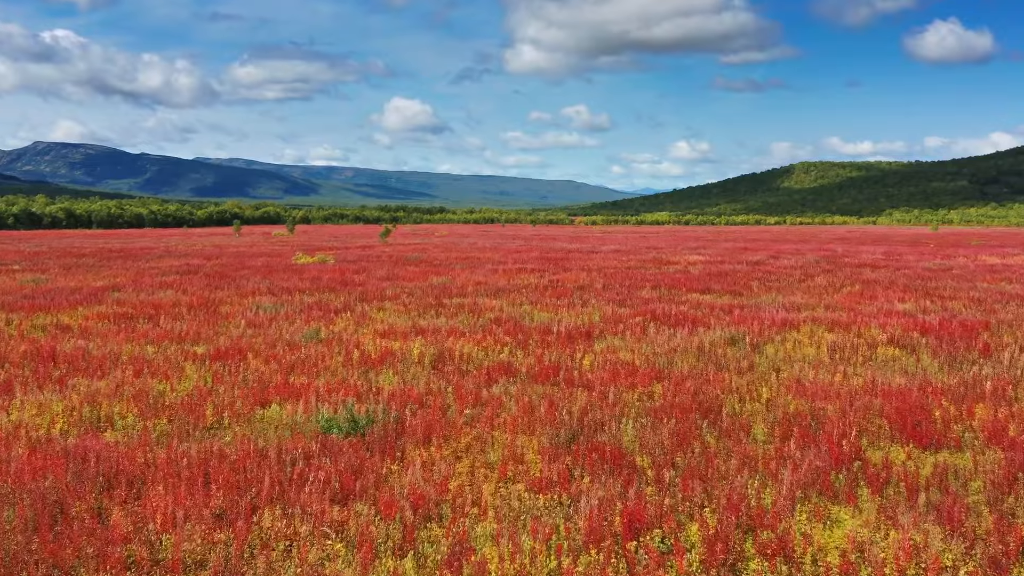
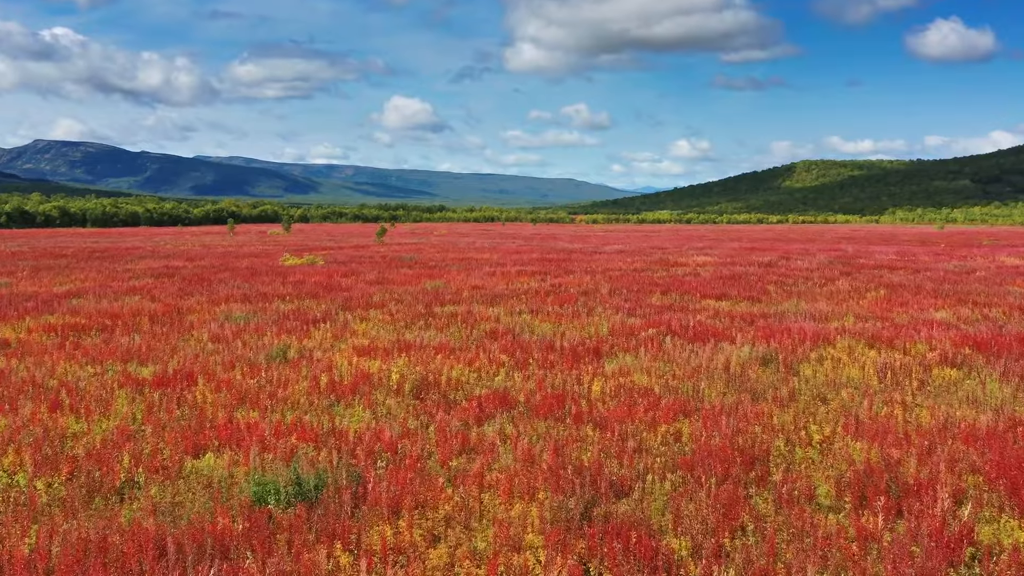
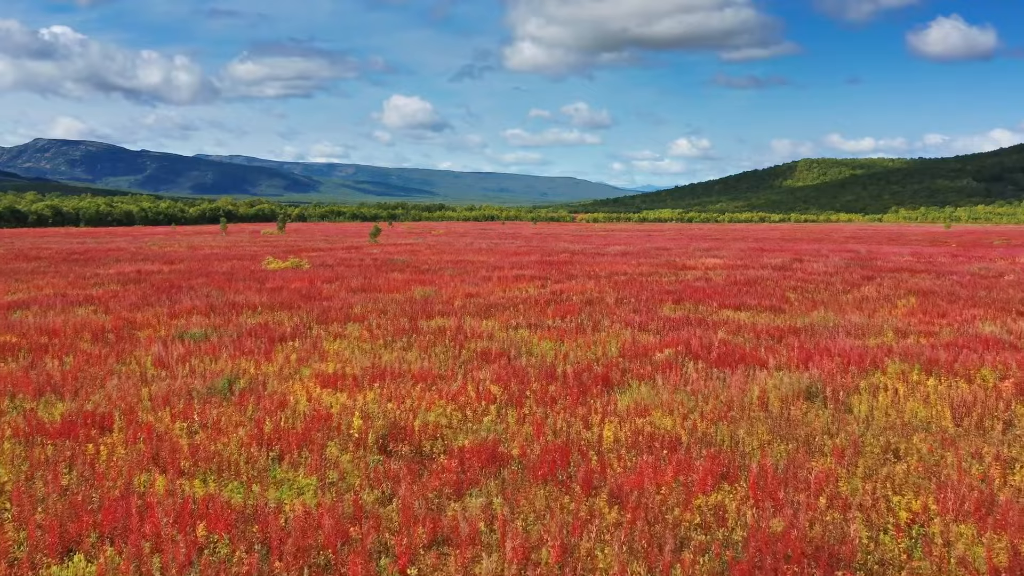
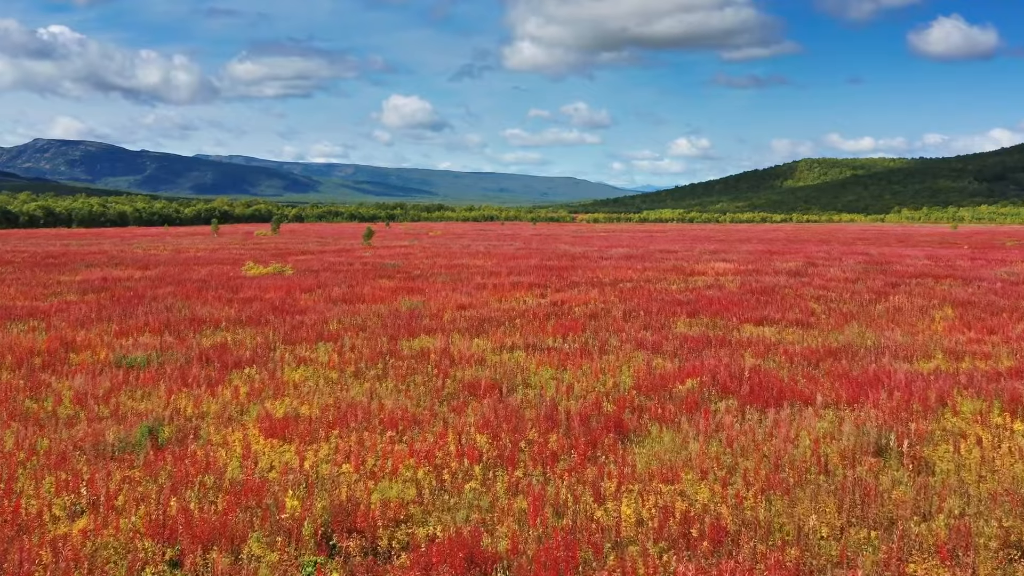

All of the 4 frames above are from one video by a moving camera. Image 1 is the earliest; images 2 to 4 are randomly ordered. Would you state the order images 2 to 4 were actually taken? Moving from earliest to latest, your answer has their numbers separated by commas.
2, 3, 4
